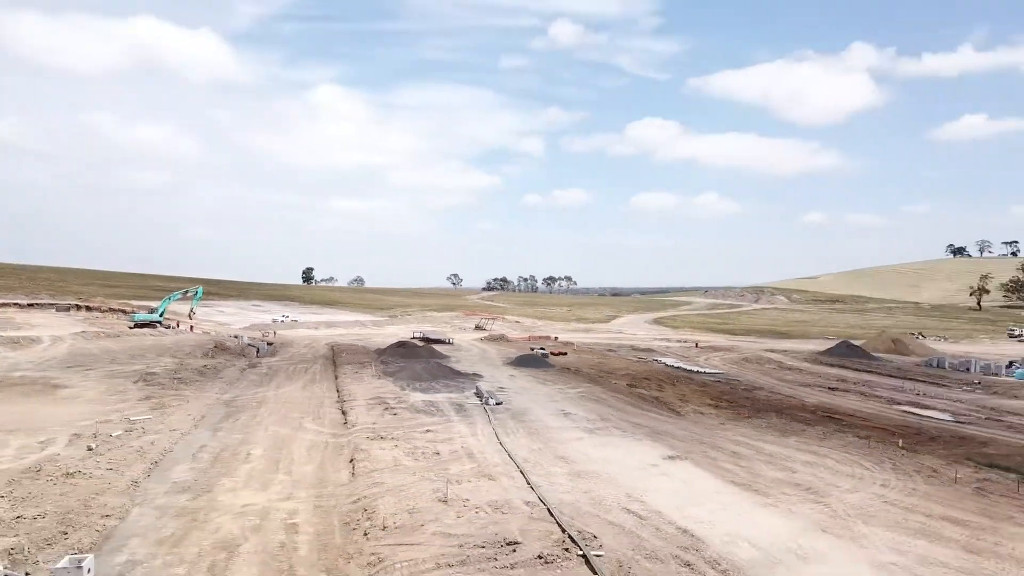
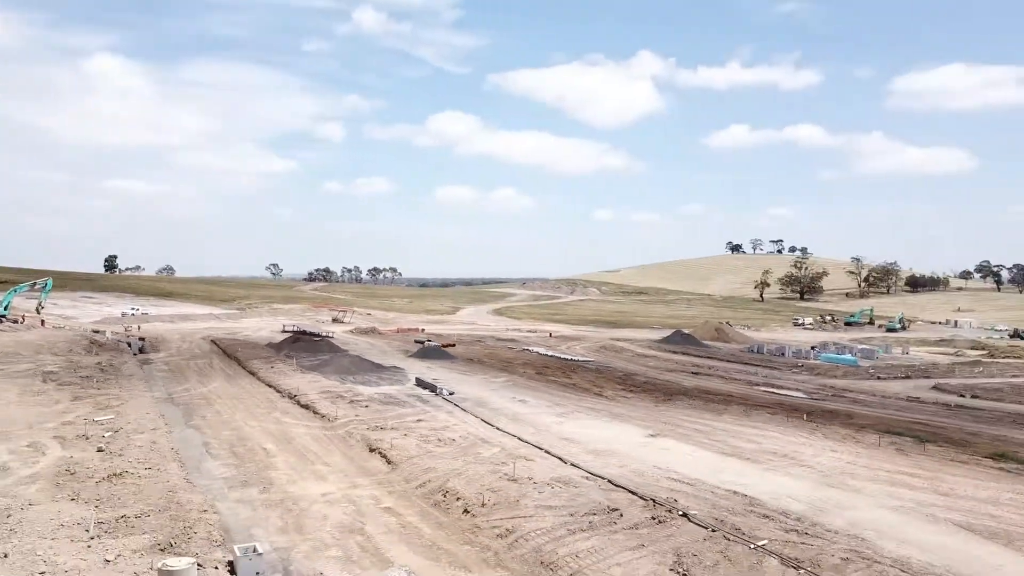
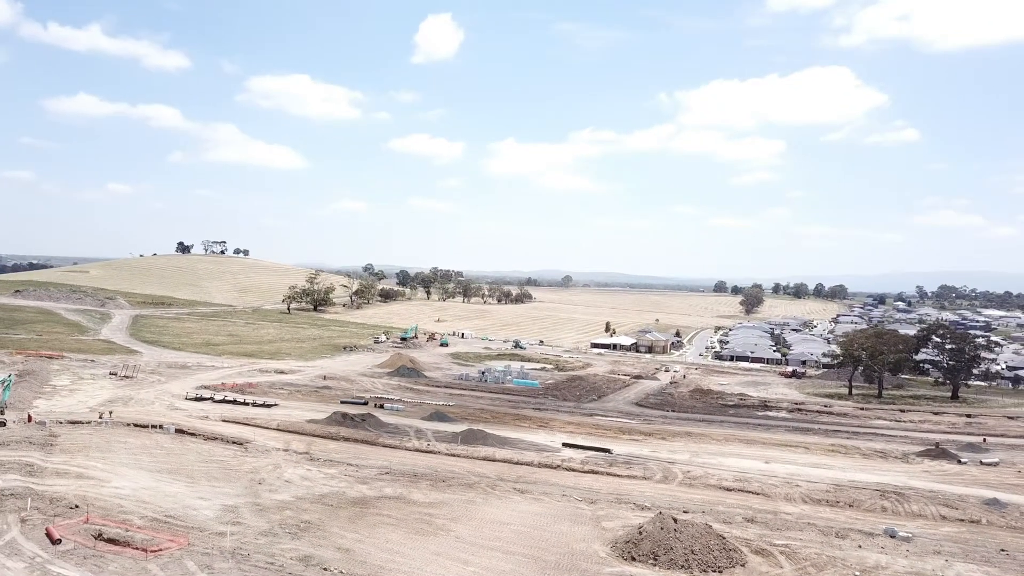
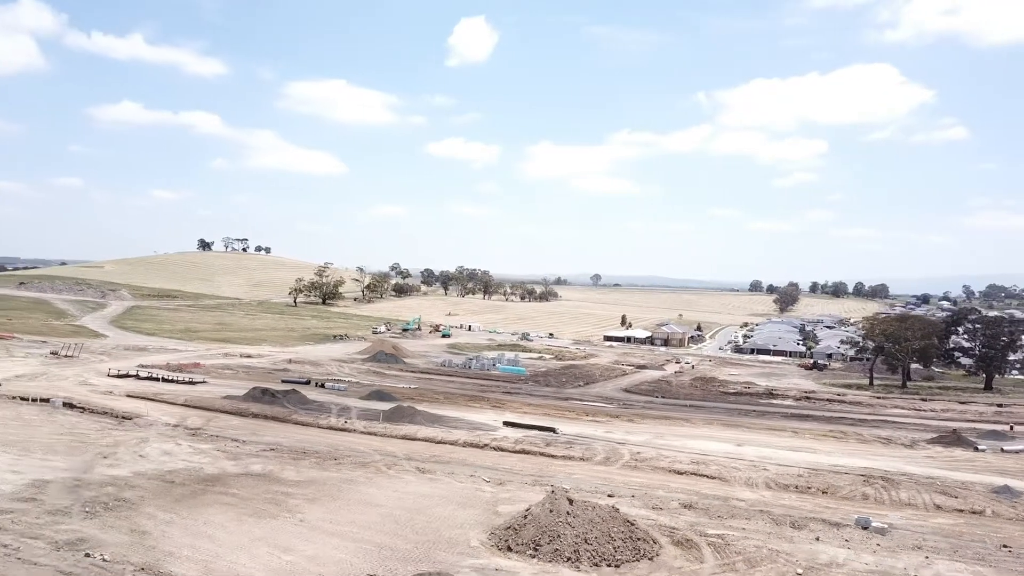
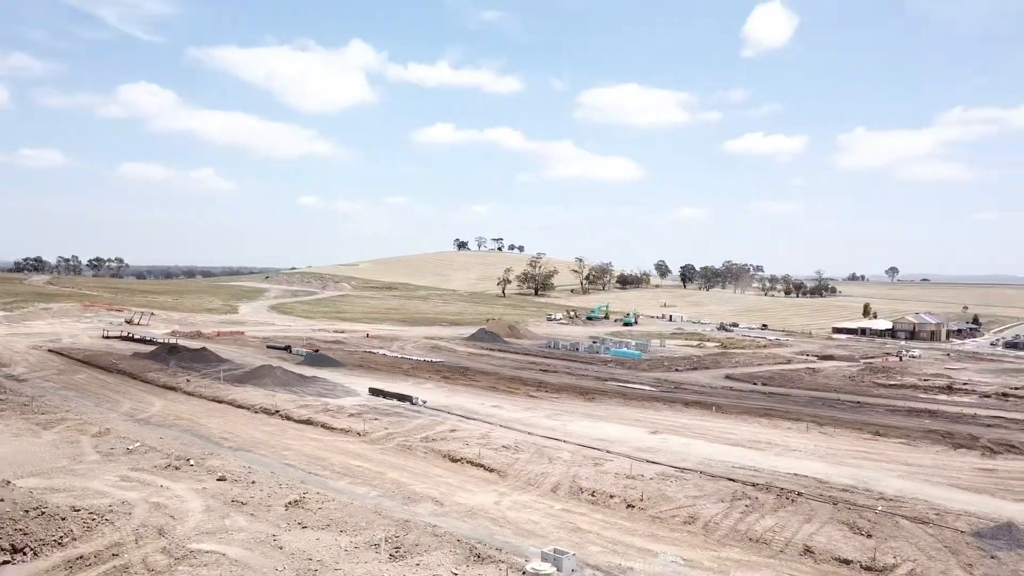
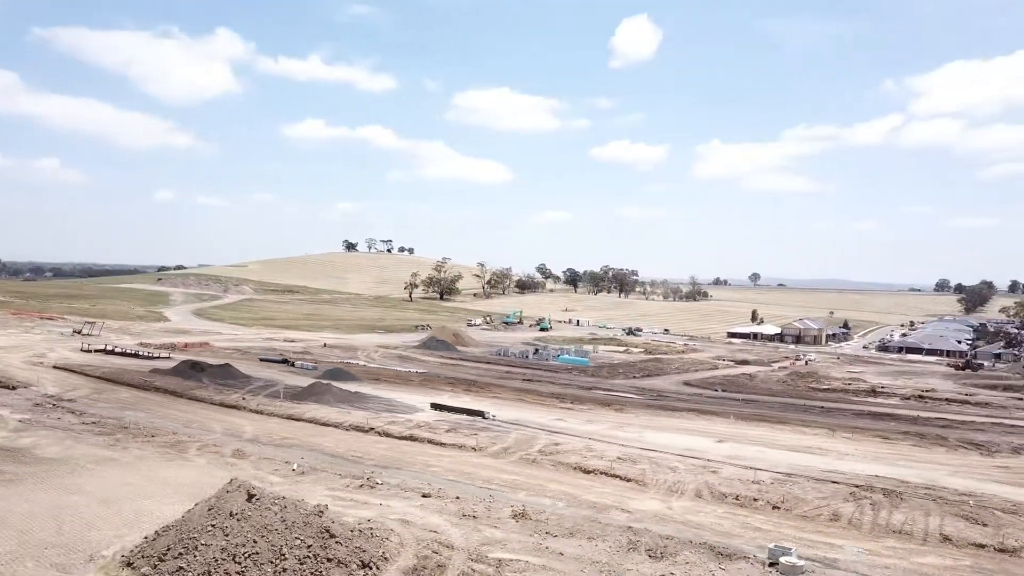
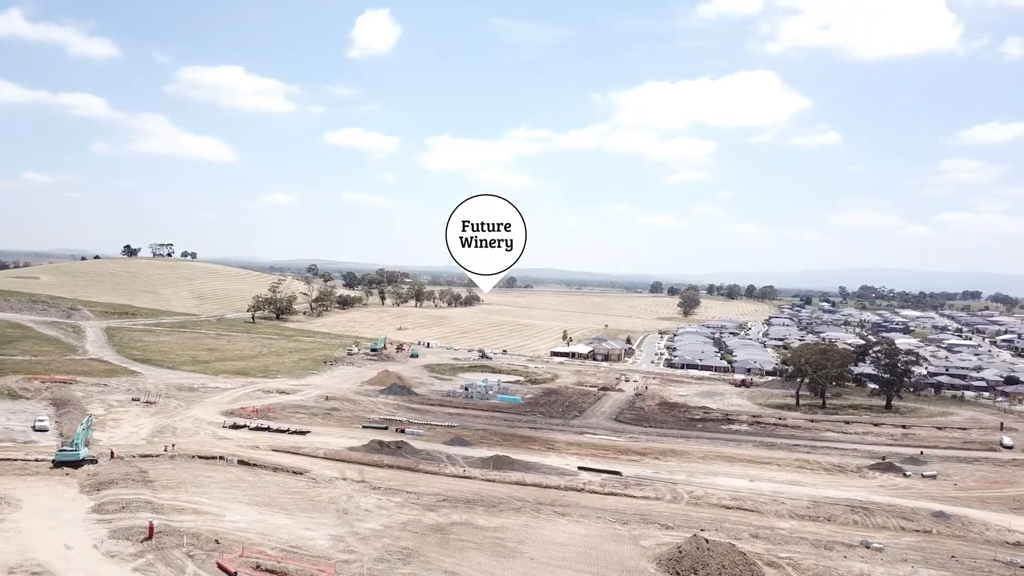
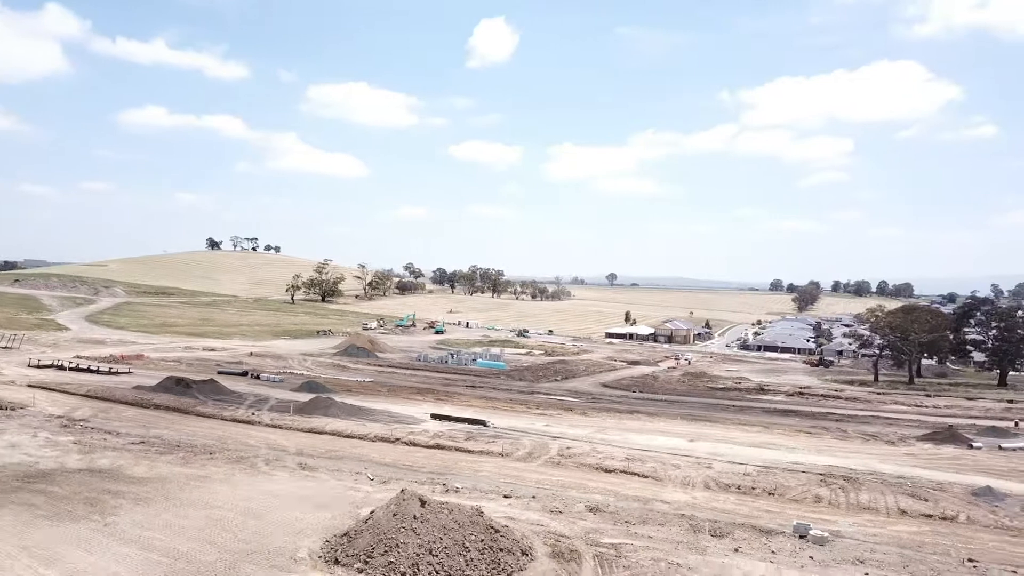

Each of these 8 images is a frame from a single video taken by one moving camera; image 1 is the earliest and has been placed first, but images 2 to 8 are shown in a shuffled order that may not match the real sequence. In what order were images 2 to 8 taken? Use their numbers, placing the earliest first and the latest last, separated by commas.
2, 5, 6, 8, 4, 3, 7
